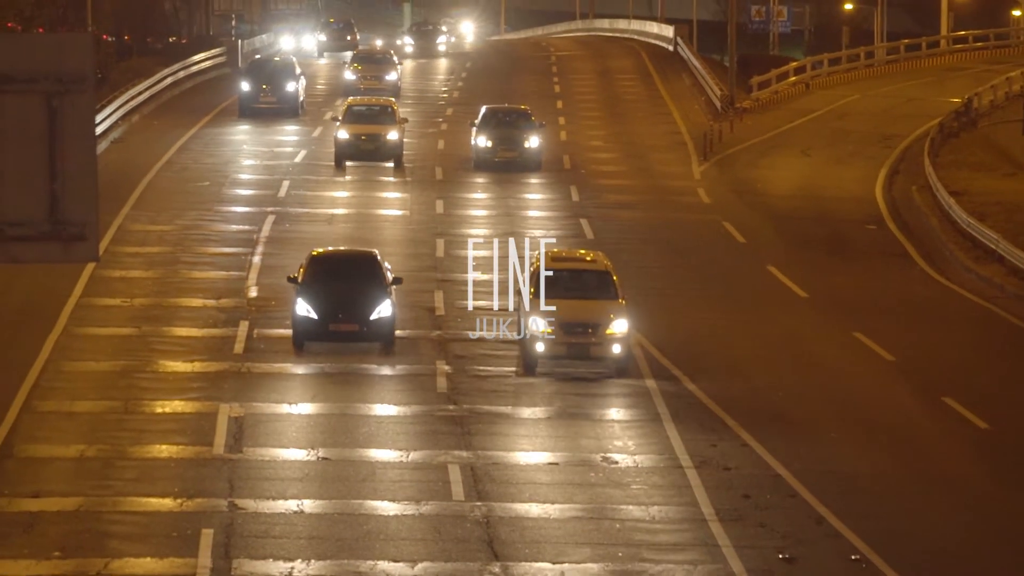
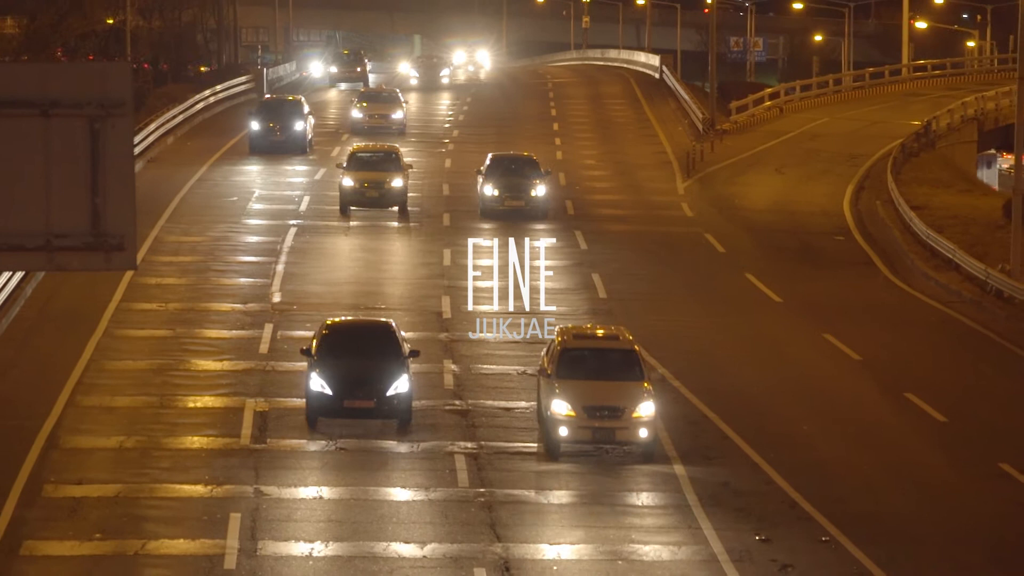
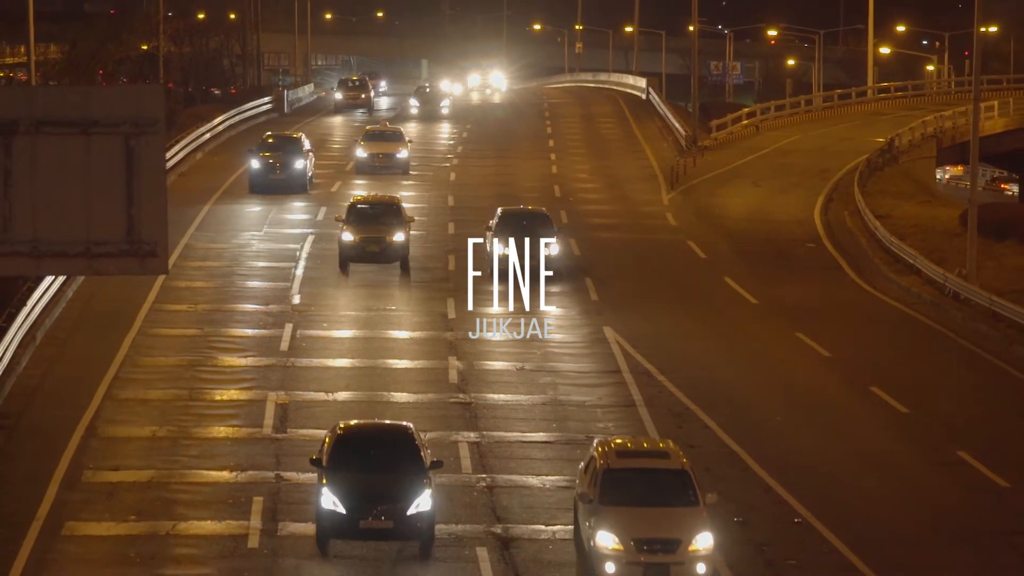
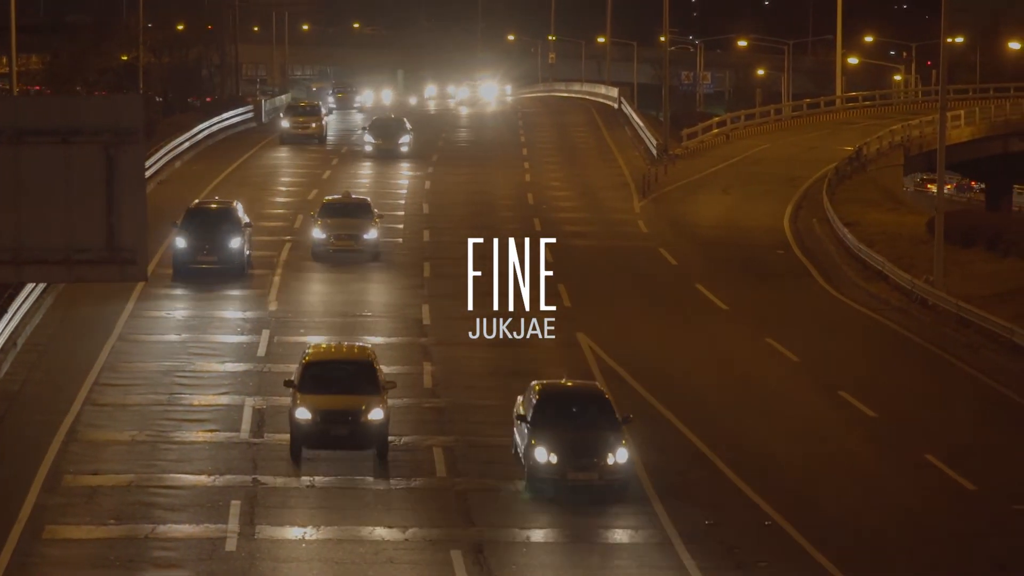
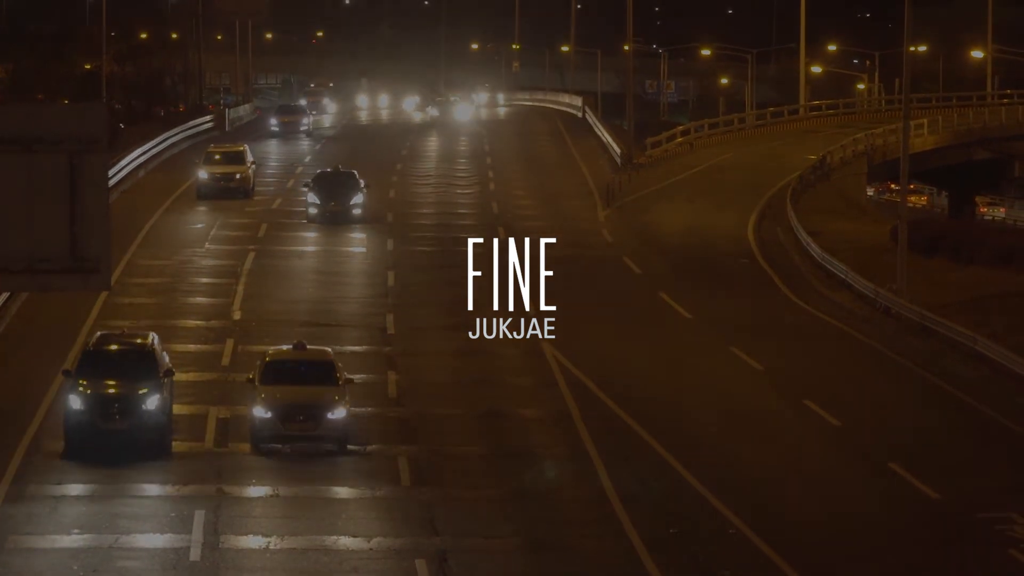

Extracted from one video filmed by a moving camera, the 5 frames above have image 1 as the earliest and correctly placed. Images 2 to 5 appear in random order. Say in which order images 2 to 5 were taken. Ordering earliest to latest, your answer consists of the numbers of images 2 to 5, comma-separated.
2, 3, 4, 5
